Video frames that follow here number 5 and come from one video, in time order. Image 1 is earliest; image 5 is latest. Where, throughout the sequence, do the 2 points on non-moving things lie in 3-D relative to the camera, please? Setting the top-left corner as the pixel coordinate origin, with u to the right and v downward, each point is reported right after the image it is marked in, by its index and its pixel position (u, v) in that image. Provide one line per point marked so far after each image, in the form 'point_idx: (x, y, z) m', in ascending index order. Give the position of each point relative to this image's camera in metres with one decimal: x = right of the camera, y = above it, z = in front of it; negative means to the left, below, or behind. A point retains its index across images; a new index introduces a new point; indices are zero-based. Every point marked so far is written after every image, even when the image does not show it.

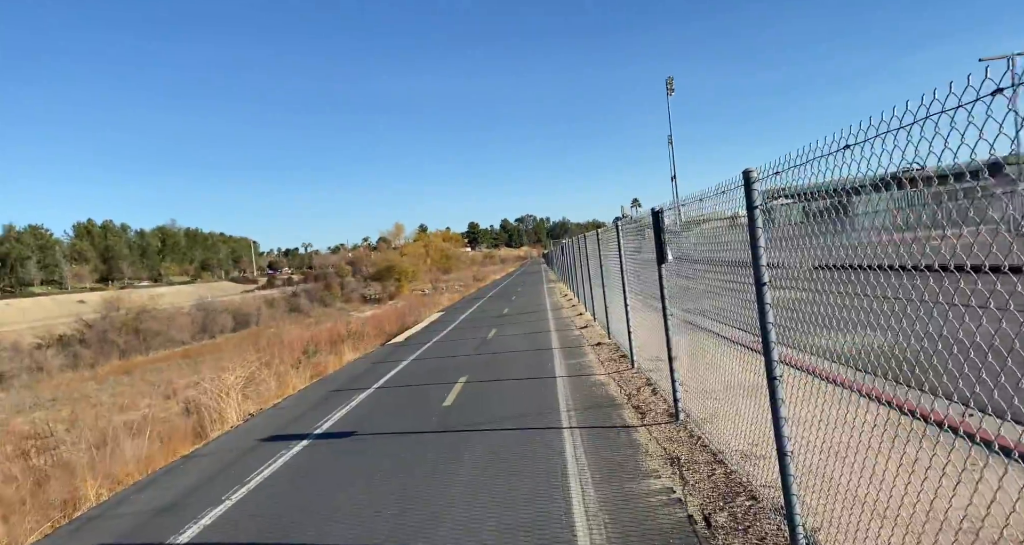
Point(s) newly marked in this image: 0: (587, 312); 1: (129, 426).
0: (+1.8, -1.0, +16.9) m
1: (-6.7, -2.7, +12.9) m
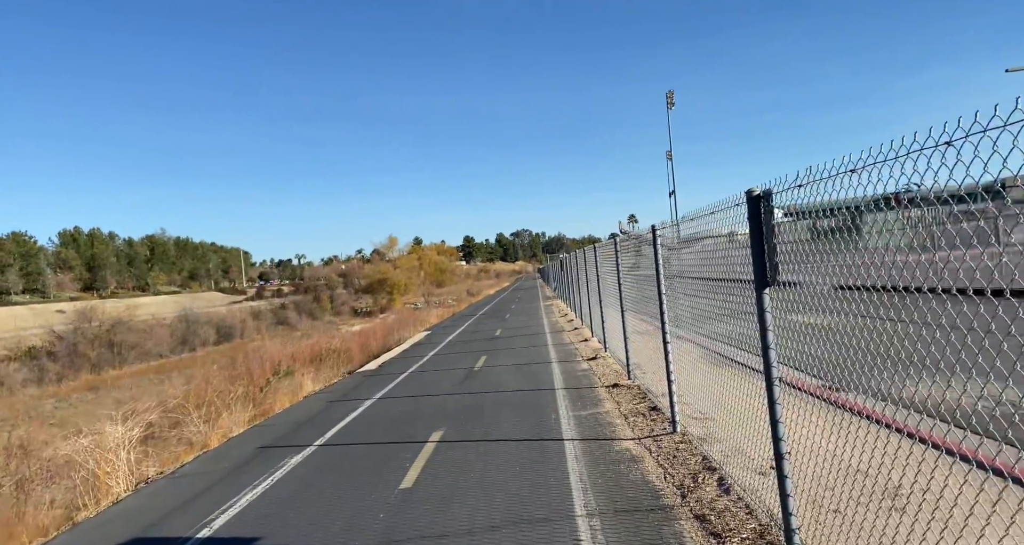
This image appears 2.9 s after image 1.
0: (+1.7, -1.4, +15.3) m
1: (-6.9, -2.8, +11.3) m
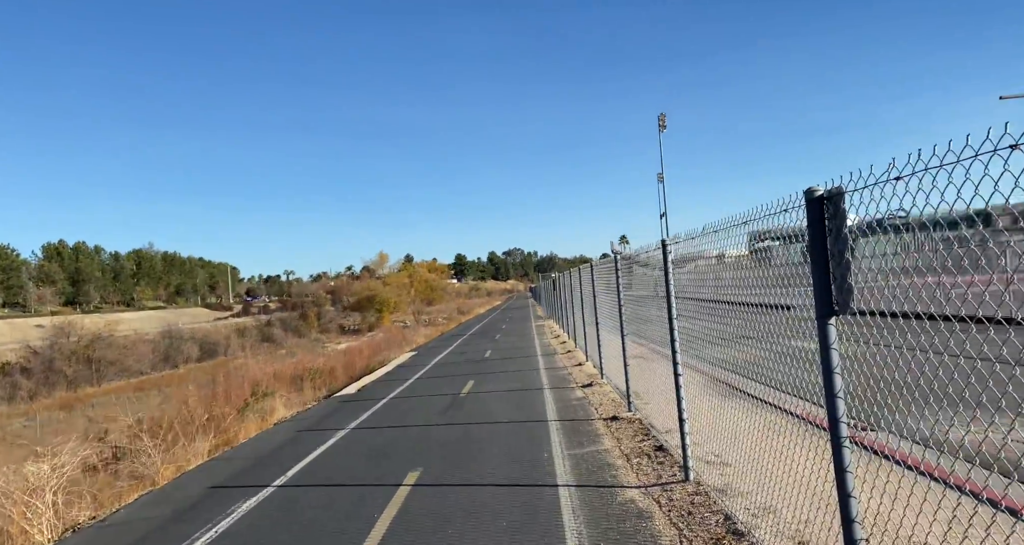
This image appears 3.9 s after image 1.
0: (+1.5, -1.8, +14.8) m
1: (-7.1, -3.0, +10.6) m
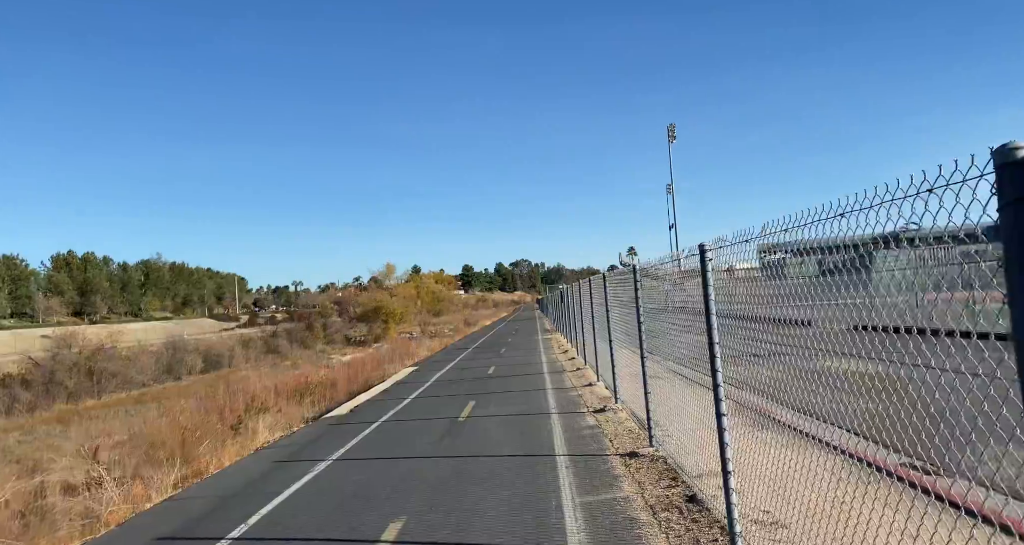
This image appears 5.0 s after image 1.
0: (+1.6, -2.0, +14.1) m
1: (-7.0, -3.2, +10.0) m
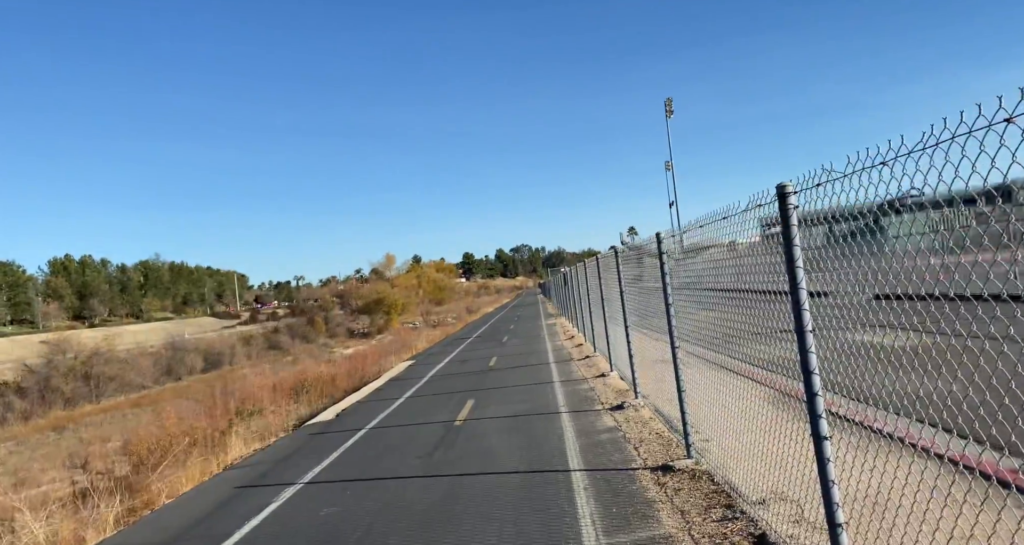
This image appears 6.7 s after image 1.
0: (+1.7, -1.6, +13.3) m
1: (-6.9, -3.3, +9.3) m
